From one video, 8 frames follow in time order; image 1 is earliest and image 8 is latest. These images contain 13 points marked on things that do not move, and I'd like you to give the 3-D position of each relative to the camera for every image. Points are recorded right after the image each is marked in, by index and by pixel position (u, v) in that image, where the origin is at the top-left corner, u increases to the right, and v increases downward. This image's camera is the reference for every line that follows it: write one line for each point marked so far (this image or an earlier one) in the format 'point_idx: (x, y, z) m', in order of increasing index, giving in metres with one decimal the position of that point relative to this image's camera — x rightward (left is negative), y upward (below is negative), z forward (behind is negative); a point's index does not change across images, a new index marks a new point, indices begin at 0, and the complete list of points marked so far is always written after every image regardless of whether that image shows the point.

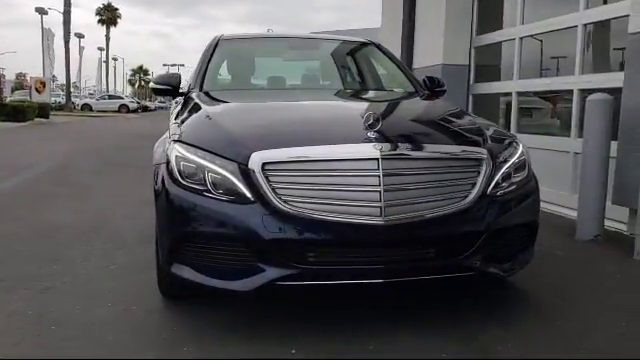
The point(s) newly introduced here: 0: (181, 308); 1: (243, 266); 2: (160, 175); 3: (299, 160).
0: (-0.8, -0.7, +3.4) m
1: (-0.4, -0.4, +3.0) m
2: (-0.8, 0.0, +3.3) m
3: (-0.1, +0.1, +2.9) m
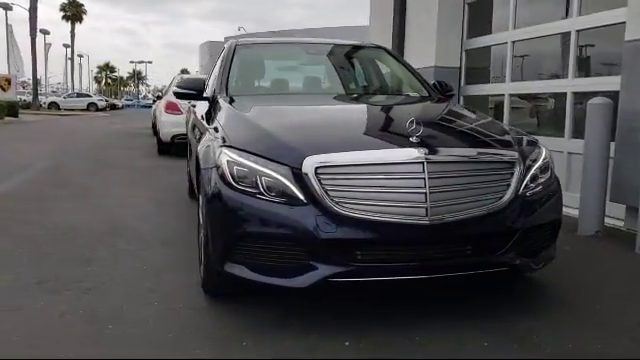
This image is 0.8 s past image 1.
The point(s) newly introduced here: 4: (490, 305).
0: (-0.6, -0.7, +3.6) m
1: (-0.1, -0.4, +3.1) m
2: (-0.6, 0.0, +3.4) m
3: (+0.2, +0.1, +3.1) m
4: (+1.0, -0.7, +3.6) m
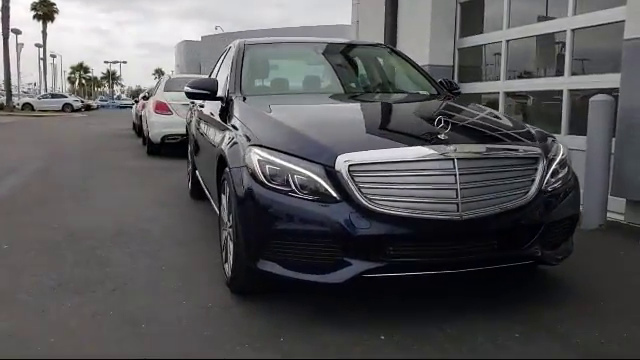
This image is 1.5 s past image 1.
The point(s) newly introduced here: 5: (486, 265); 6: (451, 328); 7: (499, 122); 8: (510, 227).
0: (-0.4, -0.7, +3.6) m
1: (+0.1, -0.4, +3.2) m
2: (-0.4, 0.0, +3.4) m
3: (+0.3, +0.1, +3.2) m
4: (+1.2, -0.7, +3.7) m
5: (+0.9, -0.5, +3.3) m
6: (+0.7, -0.8, +3.2) m
7: (+1.2, +0.4, +4.0) m
8: (+1.1, -0.3, +3.3) m
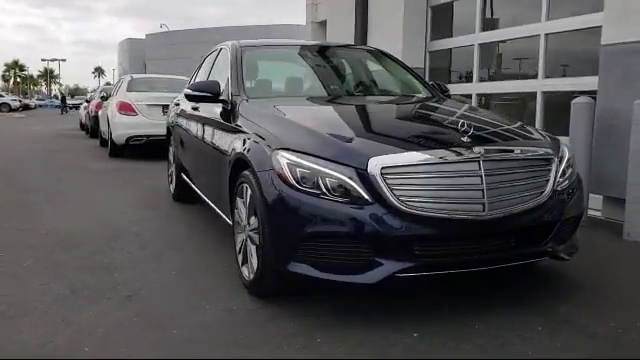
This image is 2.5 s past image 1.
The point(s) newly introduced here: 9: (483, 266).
0: (-0.3, -0.8, +3.6) m
1: (+0.2, -0.4, +3.3) m
2: (-0.3, 0.0, +3.4) m
3: (+0.5, +0.1, +3.3) m
4: (+1.3, -0.7, +3.8) m
5: (+1.0, -0.5, +3.4) m
6: (+0.9, -0.8, +3.3) m
7: (+1.3, +0.4, +4.2) m
8: (+1.2, -0.3, +3.5) m
9: (+1.0, -0.5, +3.4) m
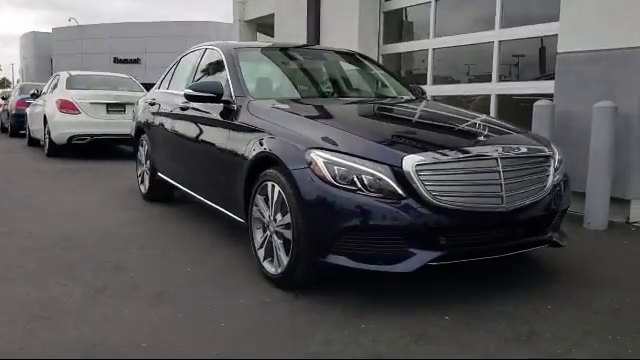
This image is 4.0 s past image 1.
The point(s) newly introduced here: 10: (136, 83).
0: (-0.1, -0.7, +3.8) m
1: (+0.4, -0.4, +3.5) m
2: (-0.1, 0.0, +3.6) m
3: (+0.7, +0.1, +3.6) m
4: (+1.4, -0.7, +4.2) m
5: (+1.2, -0.5, +3.8) m
6: (+1.1, -0.8, +3.7) m
7: (+1.4, +0.4, +4.6) m
8: (+1.4, -0.2, +3.9) m
9: (+1.1, -0.5, +3.8) m
10: (-4.1, +2.2, +13.2) m
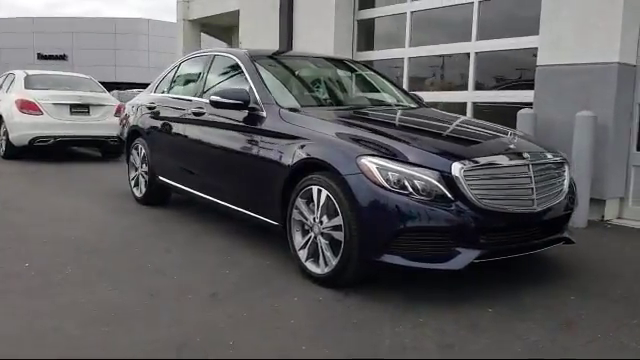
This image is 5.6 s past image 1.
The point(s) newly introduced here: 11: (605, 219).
0: (+0.2, -0.8, +4.1) m
1: (+0.8, -0.5, +3.8) m
2: (+0.3, 0.0, +3.9) m
3: (+1.1, +0.1, +3.9) m
4: (+1.7, -0.7, +4.7) m
5: (+1.5, -0.5, +4.2) m
6: (+1.4, -0.8, +4.1) m
7: (+1.6, +0.4, +5.0) m
8: (+1.7, -0.3, +4.3) m
9: (+1.5, -0.5, +4.2) m
10: (-4.8, +2.1, +12.9) m
11: (+3.1, -0.4, +6.6) m
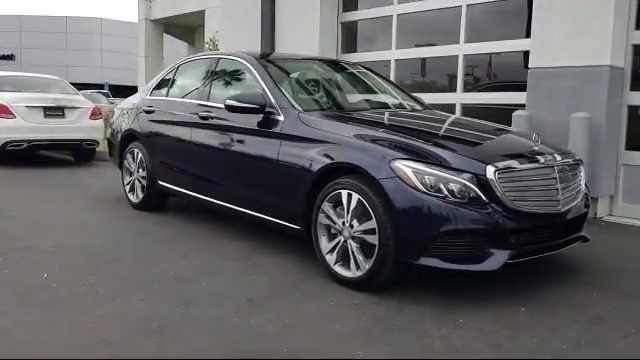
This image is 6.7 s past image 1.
0: (+0.5, -0.8, +4.1) m
1: (+1.0, -0.5, +3.9) m
2: (+0.5, 0.0, +3.9) m
3: (+1.3, +0.1, +4.0) m
4: (+1.9, -0.7, +4.8) m
5: (+1.7, -0.5, +4.3) m
6: (+1.6, -0.8, +4.2) m
7: (+1.7, +0.4, +5.2) m
8: (+1.9, -0.3, +4.4) m
9: (+1.7, -0.5, +4.3) m
10: (-5.3, +2.0, +12.5) m
11: (+3.2, -0.4, +6.8) m
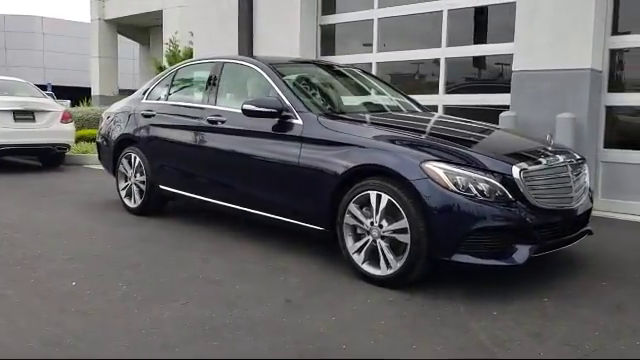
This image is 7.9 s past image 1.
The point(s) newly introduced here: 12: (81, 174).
0: (+0.7, -0.8, +4.3) m
1: (+1.3, -0.5, +4.1) m
2: (+0.7, 0.0, +4.1) m
3: (+1.5, +0.1, +4.3) m
4: (+2.0, -0.7, +5.1) m
5: (+1.9, -0.5, +4.6) m
6: (+1.9, -0.8, +4.5) m
7: (+1.9, +0.4, +5.4) m
8: (+2.1, -0.3, +4.7) m
9: (+1.9, -0.5, +4.6) m
10: (-5.8, +1.9, +12.1) m
11: (+3.1, -0.4, +7.2) m
12: (-4.2, +0.1, +10.6) m
